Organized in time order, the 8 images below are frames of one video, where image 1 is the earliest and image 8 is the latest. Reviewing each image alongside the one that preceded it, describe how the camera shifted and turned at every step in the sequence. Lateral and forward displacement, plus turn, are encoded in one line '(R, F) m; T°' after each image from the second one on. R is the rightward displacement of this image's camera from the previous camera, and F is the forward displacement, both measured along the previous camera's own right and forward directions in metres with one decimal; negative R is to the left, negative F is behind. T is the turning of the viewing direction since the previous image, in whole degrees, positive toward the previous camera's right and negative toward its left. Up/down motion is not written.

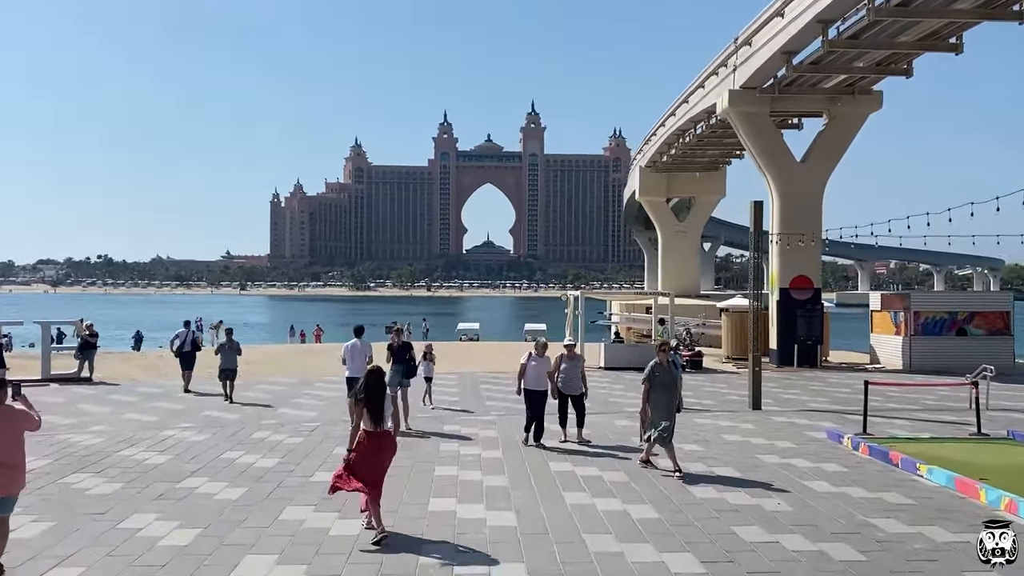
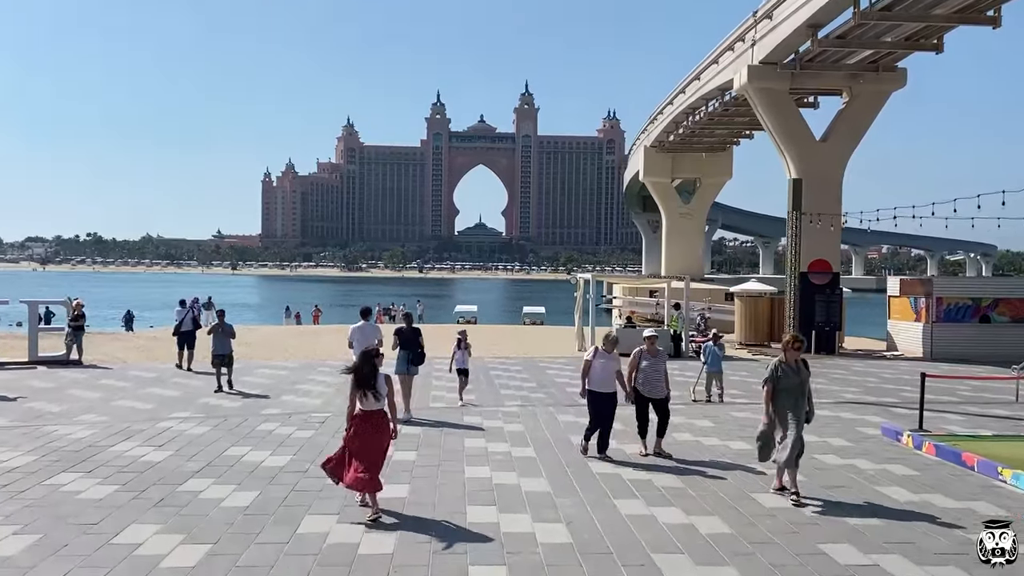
(-0.4, +0.9) m; +1°
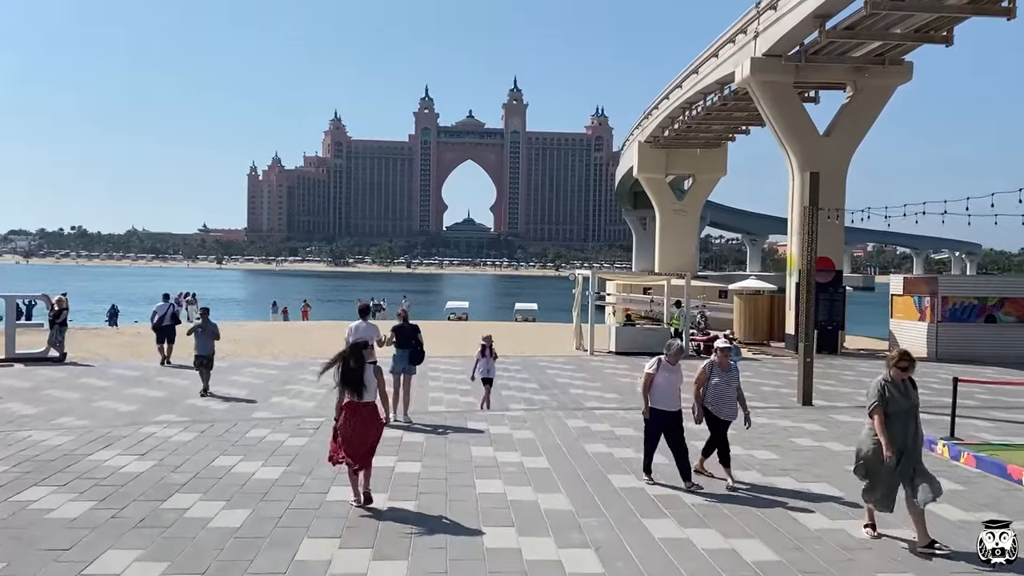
(-0.2, +0.6) m; +1°
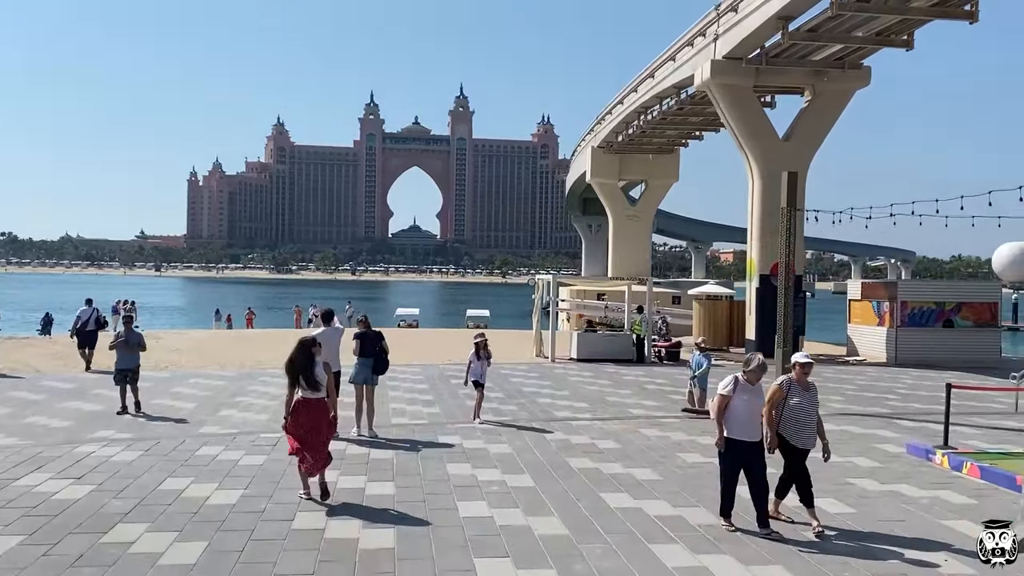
(-0.3, +0.6) m; +4°
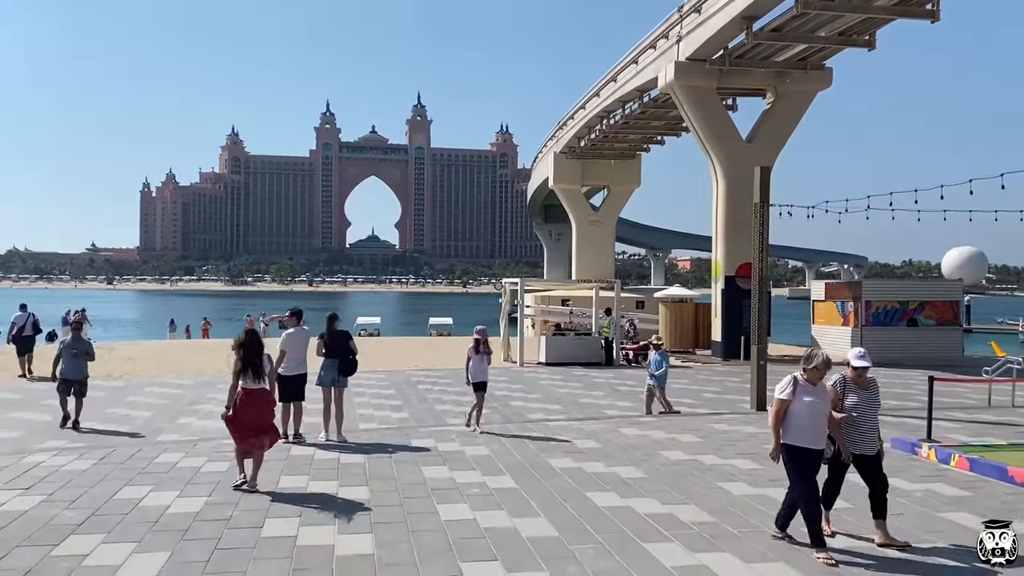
(-0.1, +0.3) m; +3°
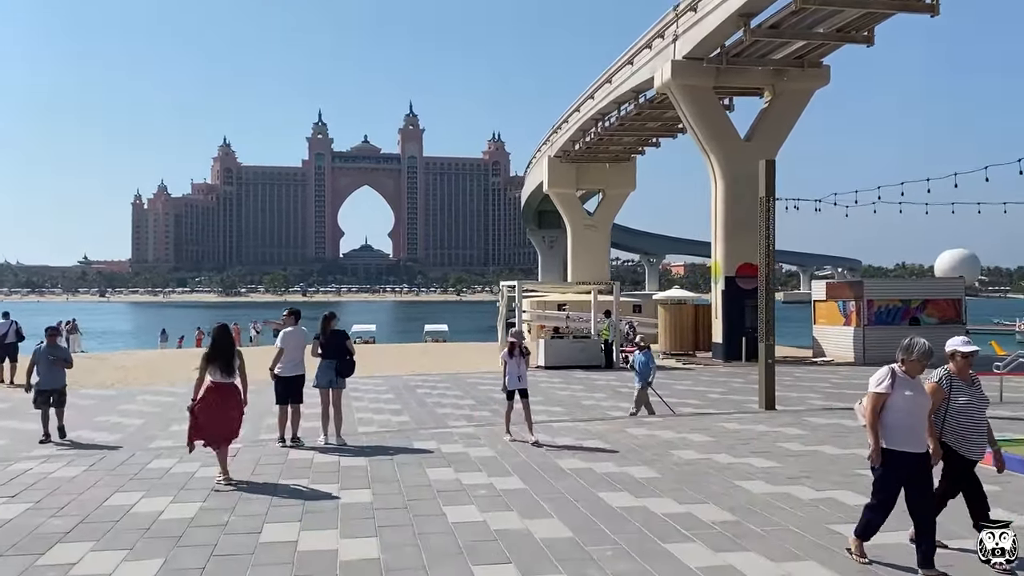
(-0.1, +0.3) m; 0°
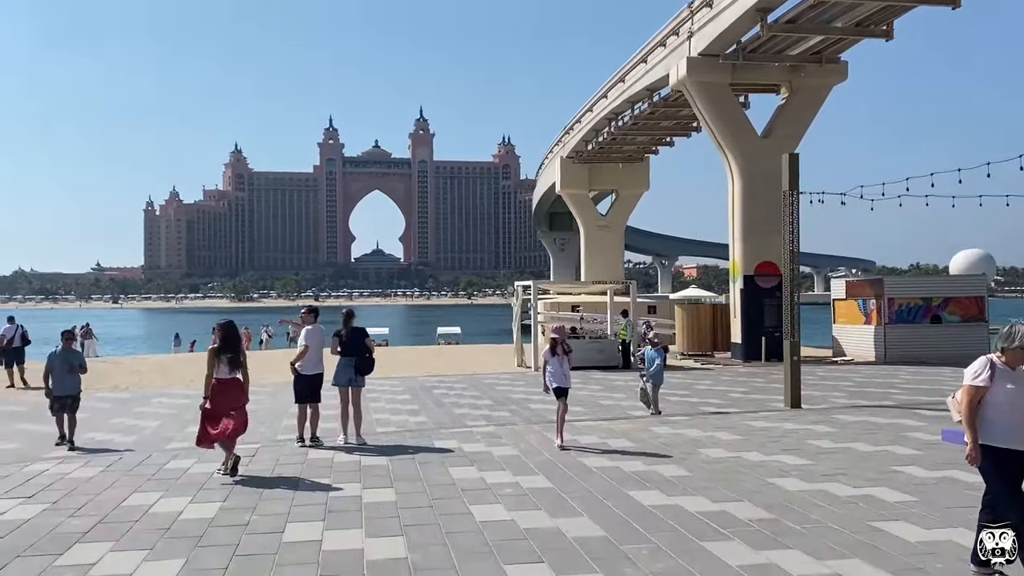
(-0.1, +0.2) m; -1°
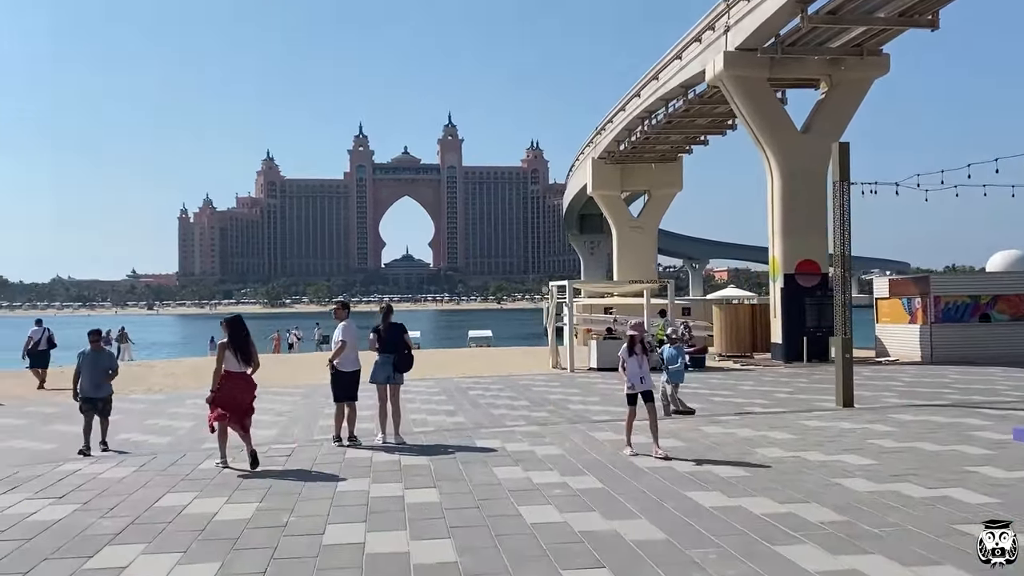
(-0.1, +0.3) m; -2°
